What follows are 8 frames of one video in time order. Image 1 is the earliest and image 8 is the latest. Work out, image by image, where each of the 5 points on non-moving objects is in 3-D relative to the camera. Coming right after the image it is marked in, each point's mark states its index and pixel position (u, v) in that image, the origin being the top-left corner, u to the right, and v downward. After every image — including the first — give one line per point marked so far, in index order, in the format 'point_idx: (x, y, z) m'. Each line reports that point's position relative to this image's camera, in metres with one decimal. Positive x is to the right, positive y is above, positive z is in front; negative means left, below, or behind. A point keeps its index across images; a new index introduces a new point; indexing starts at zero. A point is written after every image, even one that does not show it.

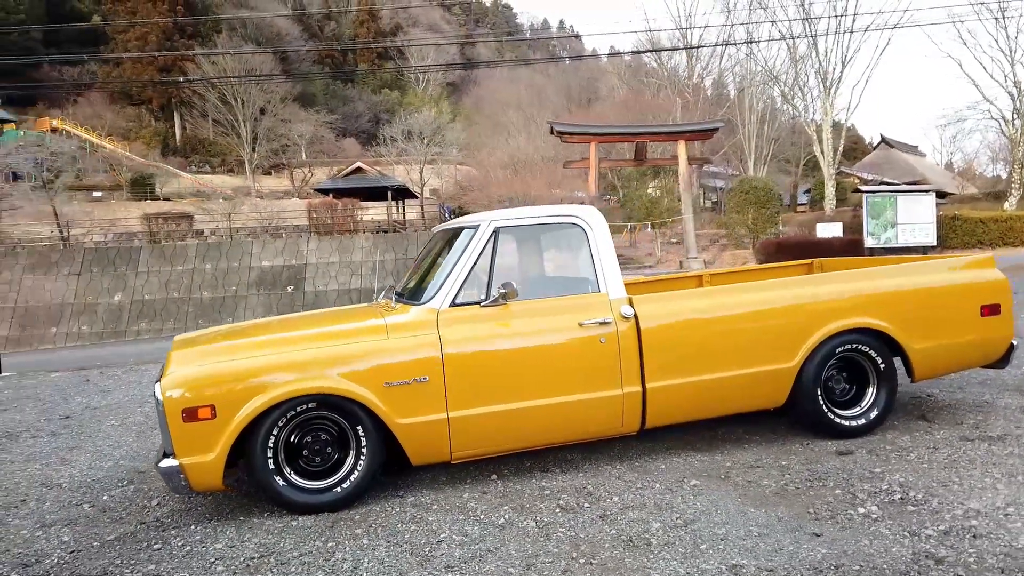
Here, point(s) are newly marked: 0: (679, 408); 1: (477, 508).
0: (+0.7, -0.5, +3.4) m
1: (-0.1, -0.8, +2.9) m
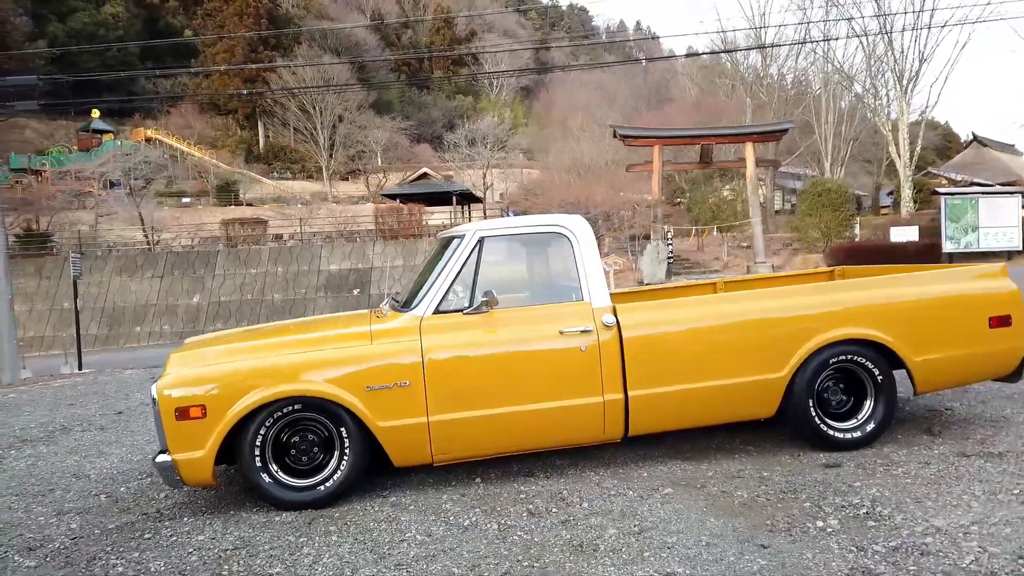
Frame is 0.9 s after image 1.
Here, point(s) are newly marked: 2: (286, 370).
0: (+0.6, -0.6, +3.5) m
1: (-0.2, -0.9, +3.0) m
2: (-0.9, -0.3, +3.1) m
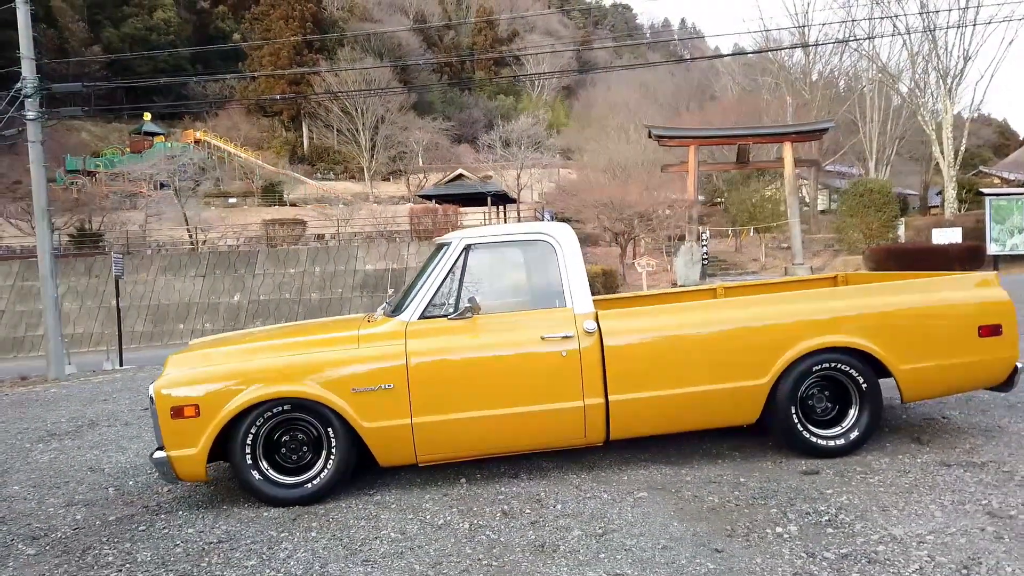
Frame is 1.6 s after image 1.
0: (+0.6, -0.6, +3.5) m
1: (-0.3, -0.9, +3.1) m
2: (-1.0, -0.3, +3.3) m
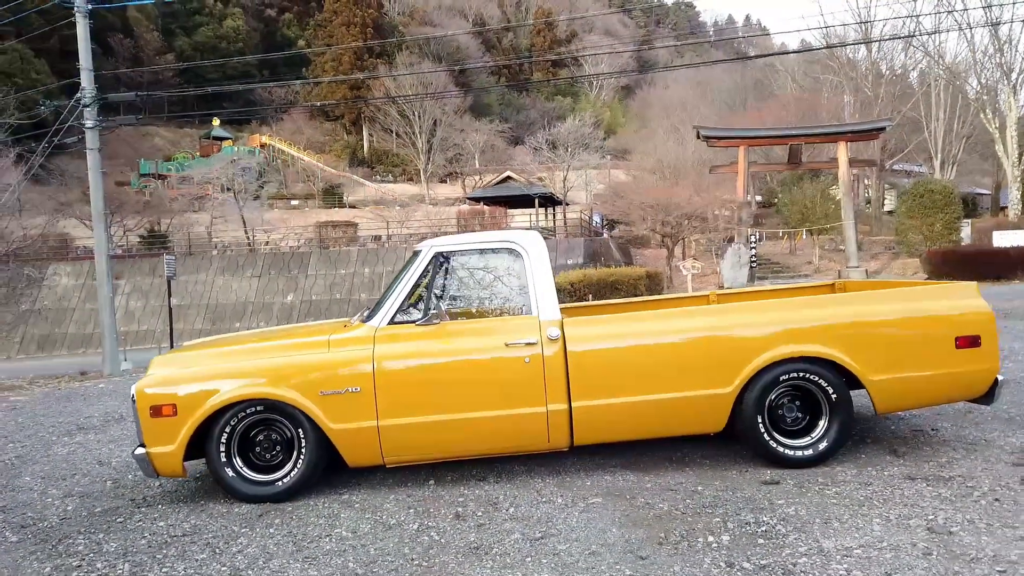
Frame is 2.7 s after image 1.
0: (+0.4, -0.6, +3.6) m
1: (-0.5, -0.9, +3.2) m
2: (-1.2, -0.4, +3.4) m
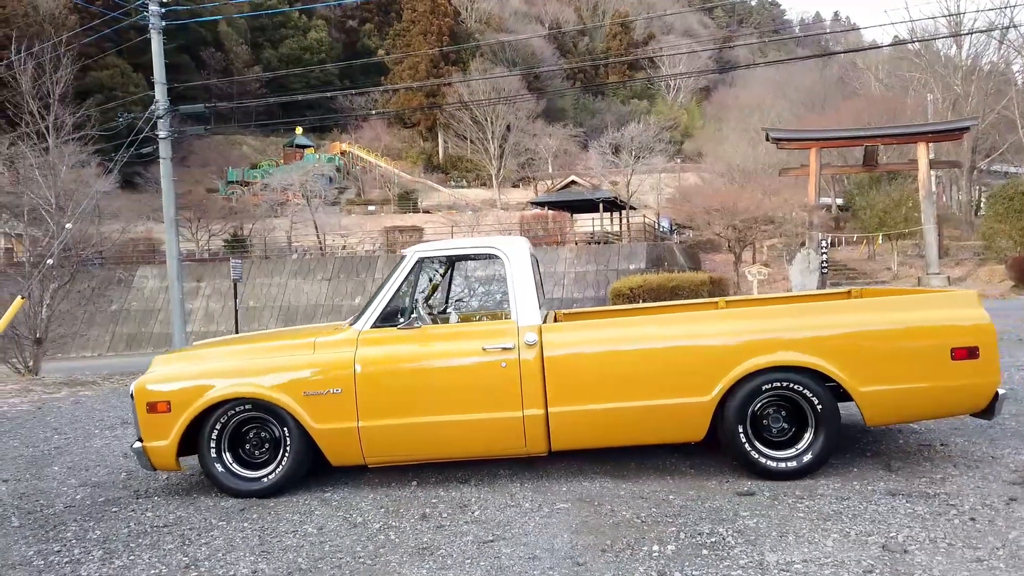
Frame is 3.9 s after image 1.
0: (+0.3, -0.7, +3.6) m
1: (-0.7, -0.9, +3.3) m
2: (-1.3, -0.4, +3.6) m
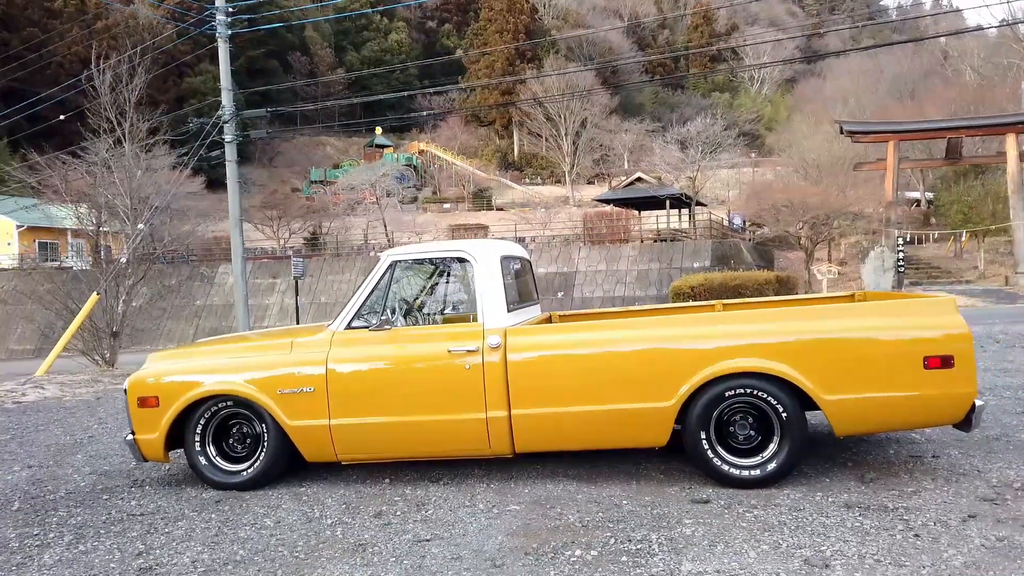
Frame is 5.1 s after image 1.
0: (+0.2, -0.7, +3.6) m
1: (-0.8, -1.0, +3.5) m
2: (-1.4, -0.4, +3.8) m
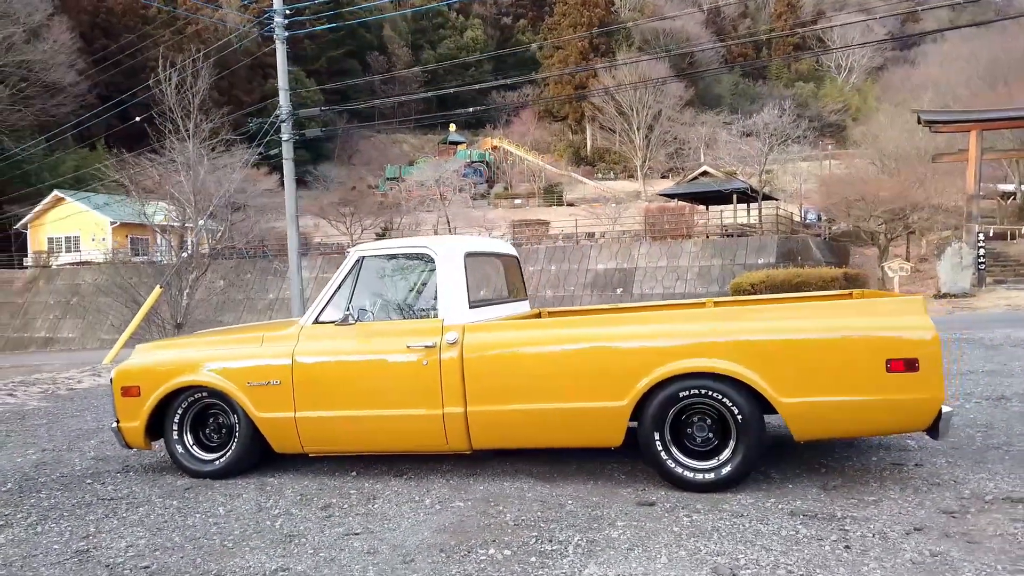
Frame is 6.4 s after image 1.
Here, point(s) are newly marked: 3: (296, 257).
0: (0.0, -0.7, +3.6) m
1: (-1.0, -0.9, +3.5) m
2: (-1.6, -0.4, +3.9) m
3: (-4.2, +0.6, +15.1) m
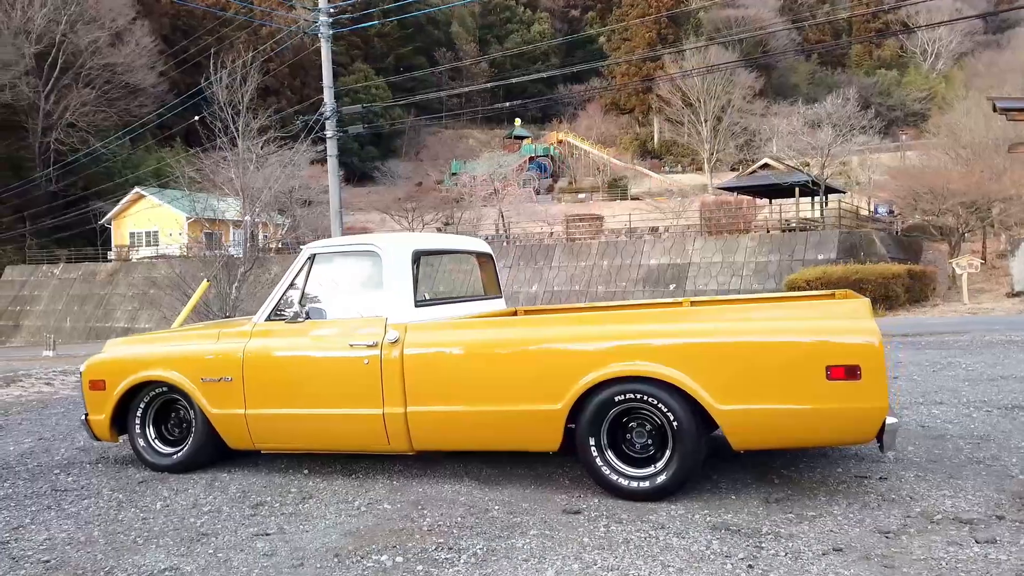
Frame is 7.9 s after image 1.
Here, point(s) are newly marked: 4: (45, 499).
0: (-0.3, -0.7, +3.5) m
1: (-1.3, -0.9, +3.6) m
2: (-1.8, -0.4, +4.0) m
3: (-3.4, +0.7, +15.4) m
4: (-2.1, -0.9, +3.5) m
